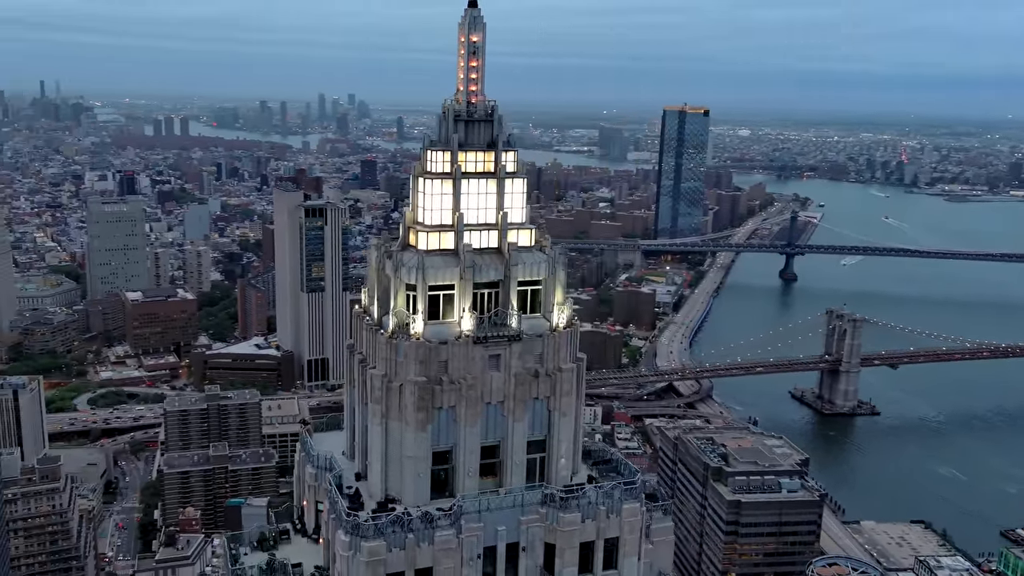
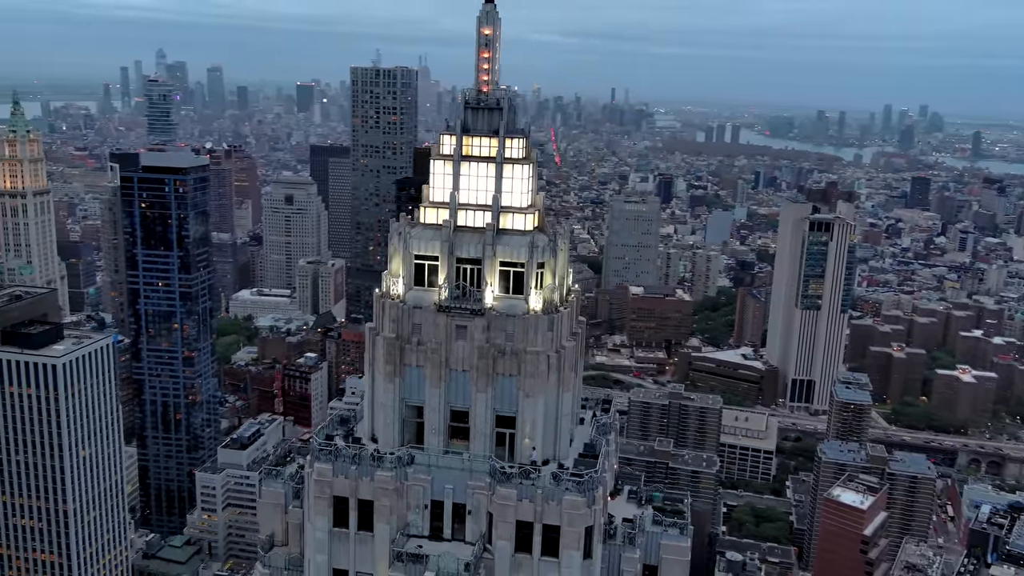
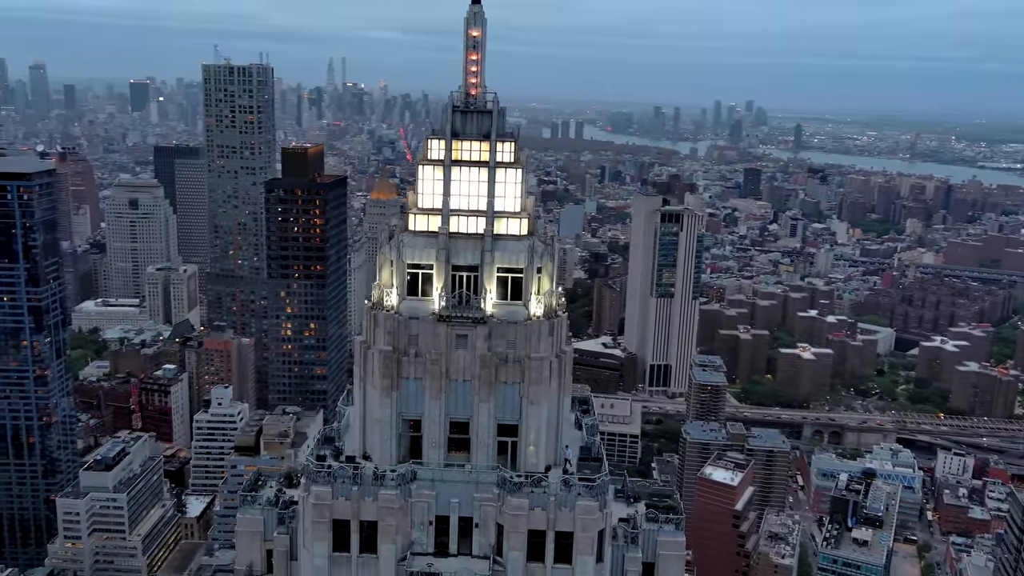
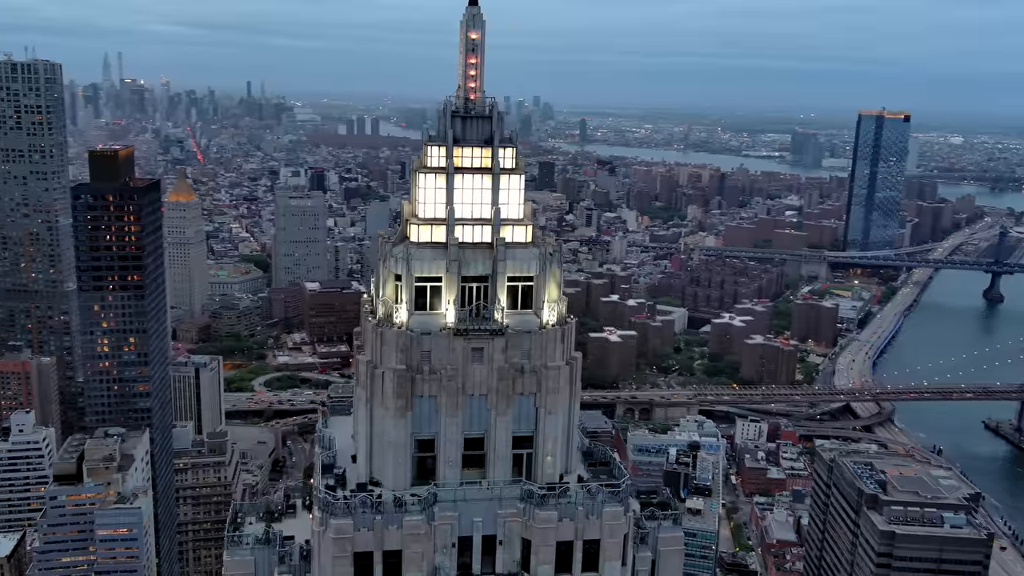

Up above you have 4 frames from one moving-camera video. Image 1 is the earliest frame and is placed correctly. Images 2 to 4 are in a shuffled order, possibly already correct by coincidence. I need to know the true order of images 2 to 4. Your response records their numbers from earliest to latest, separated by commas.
4, 3, 2
